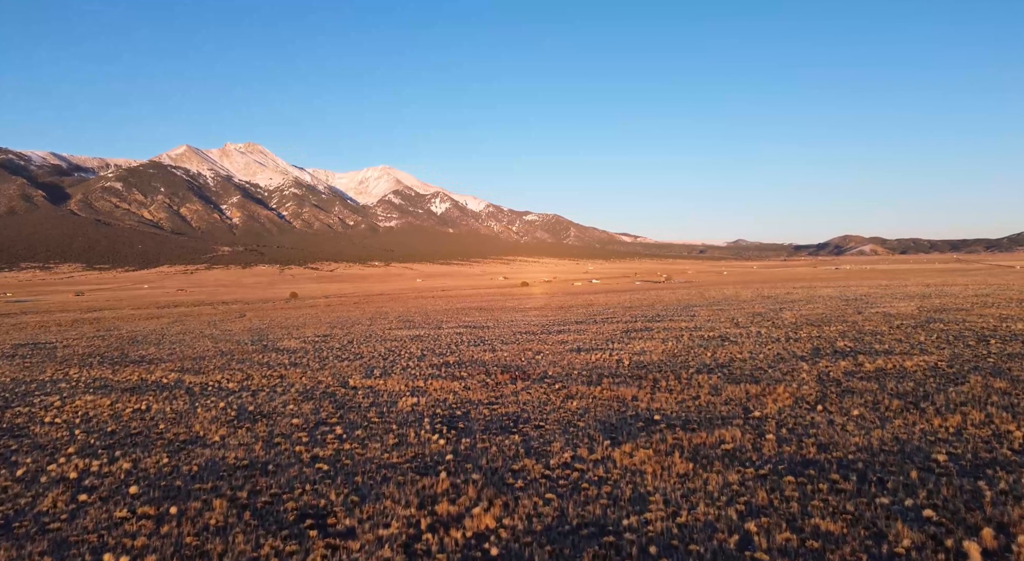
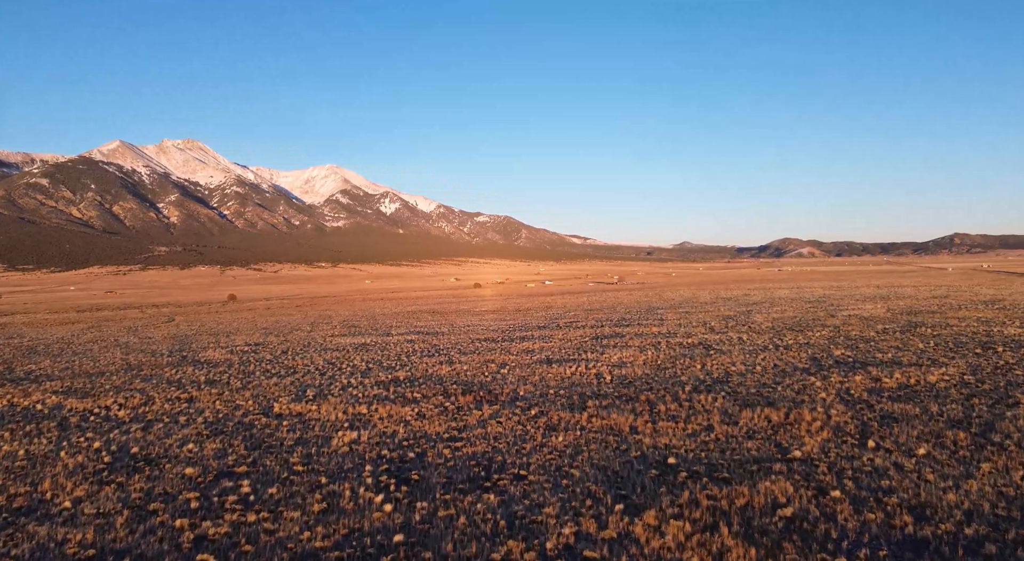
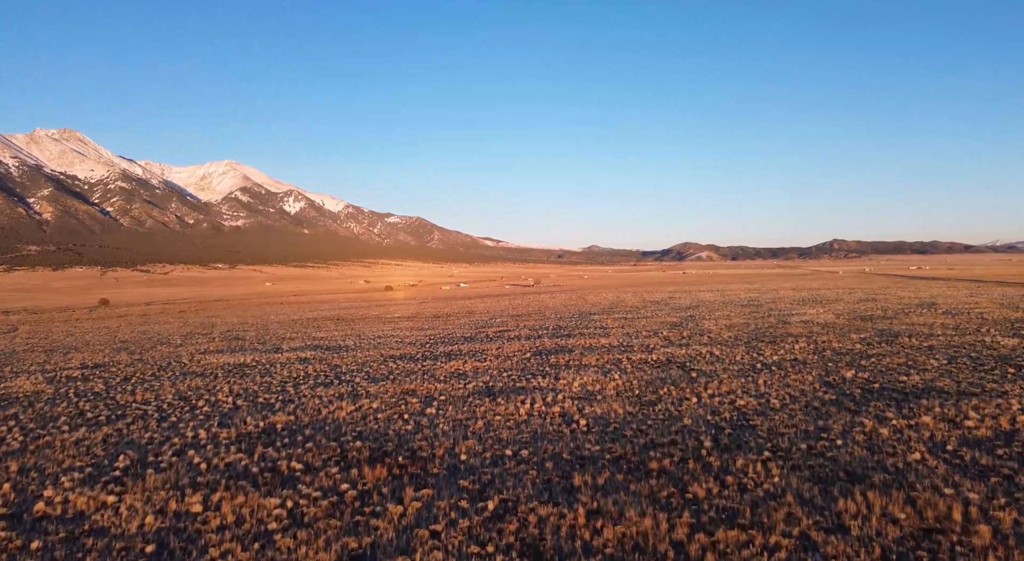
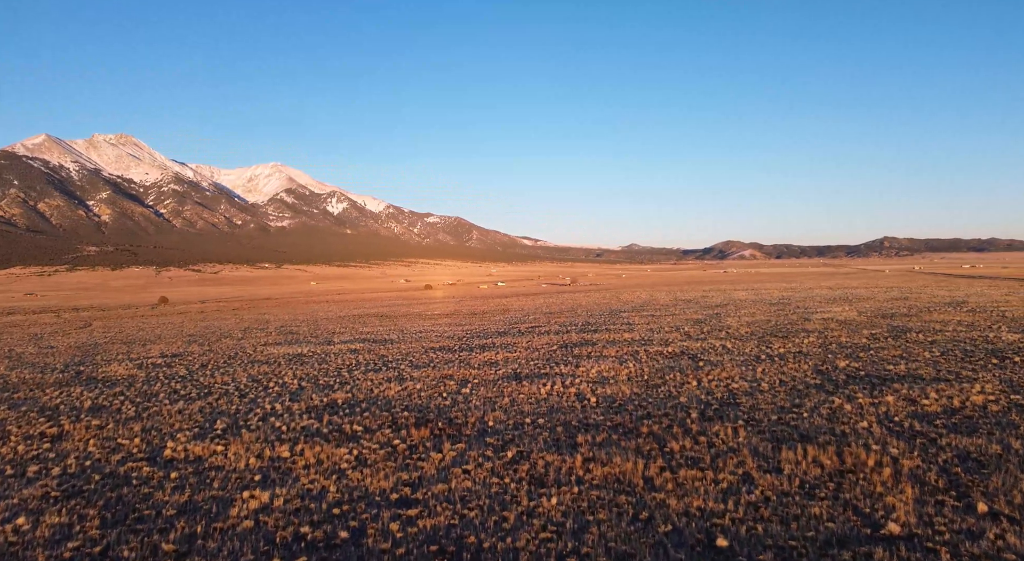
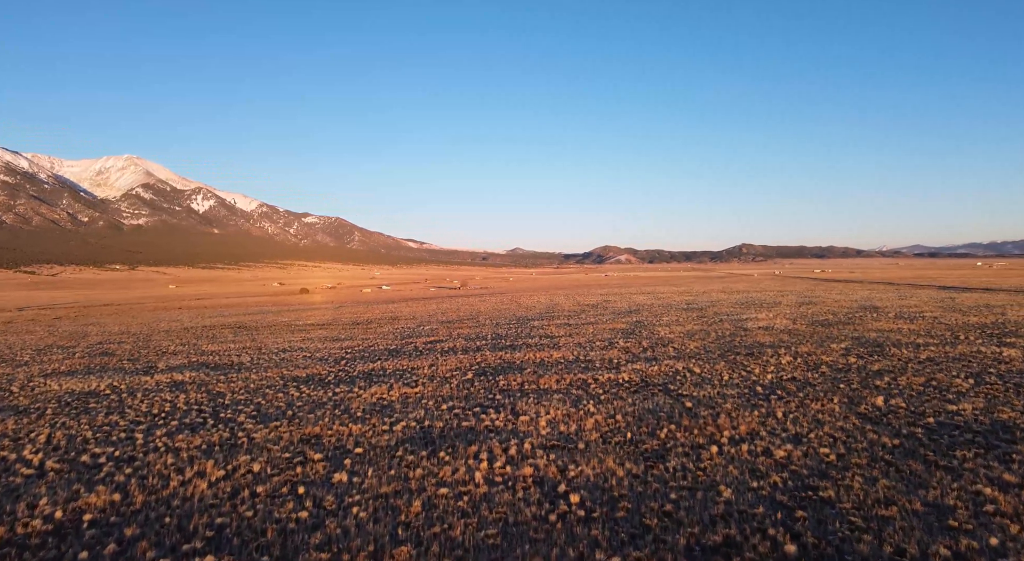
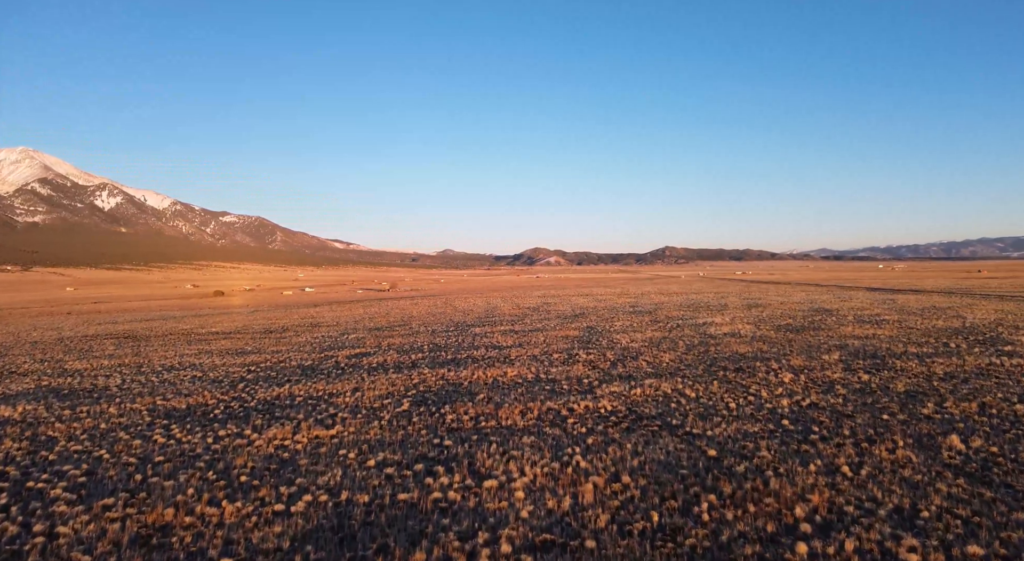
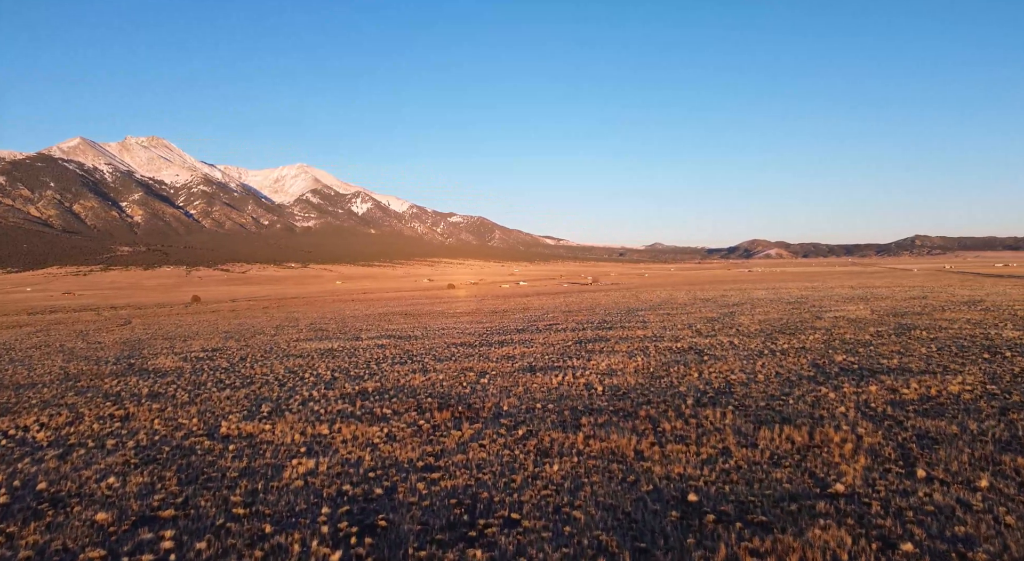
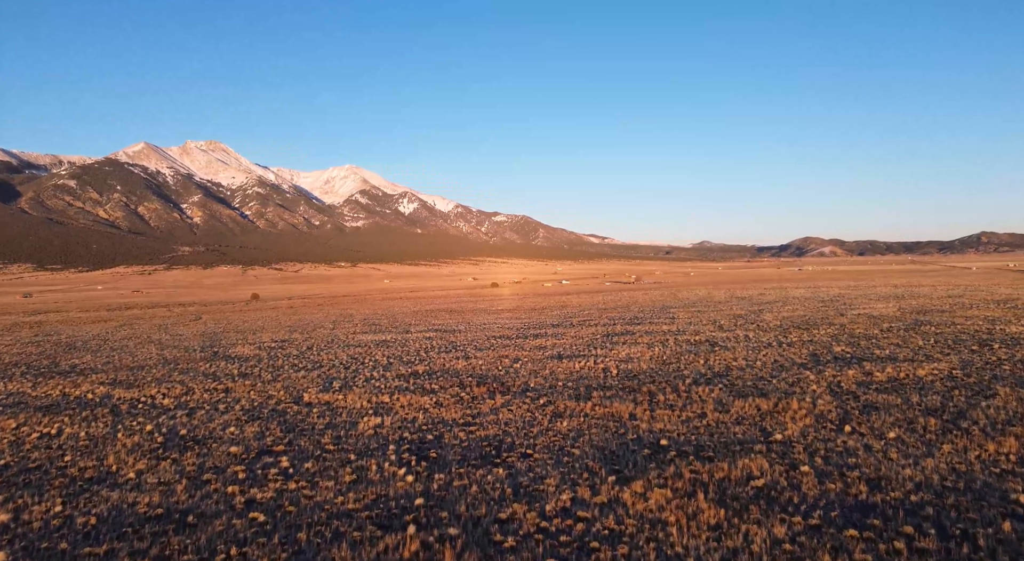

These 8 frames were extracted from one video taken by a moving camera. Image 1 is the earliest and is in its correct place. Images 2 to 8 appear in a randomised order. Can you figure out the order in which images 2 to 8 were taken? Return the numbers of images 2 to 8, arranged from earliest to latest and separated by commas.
8, 2, 7, 4, 3, 5, 6
